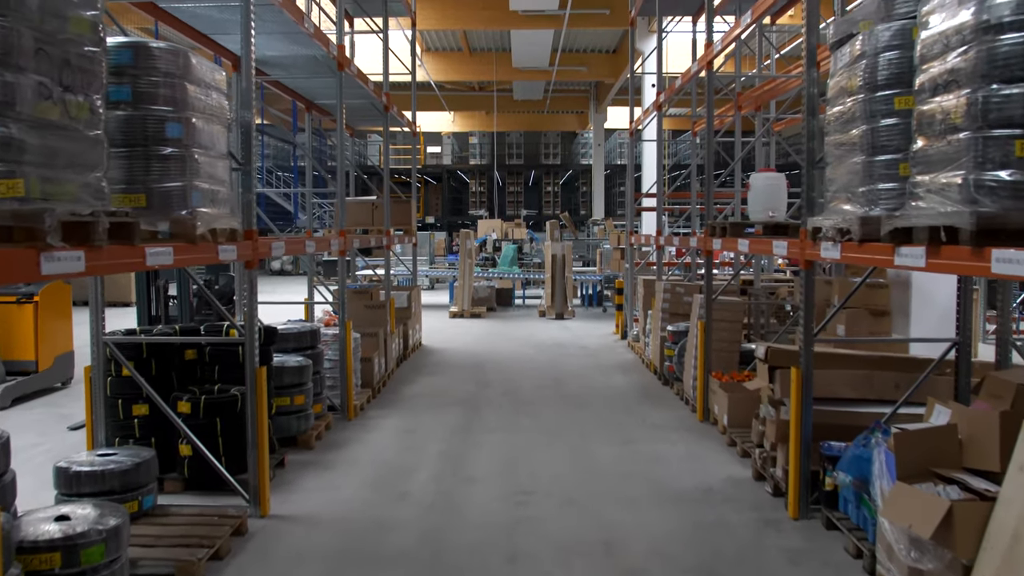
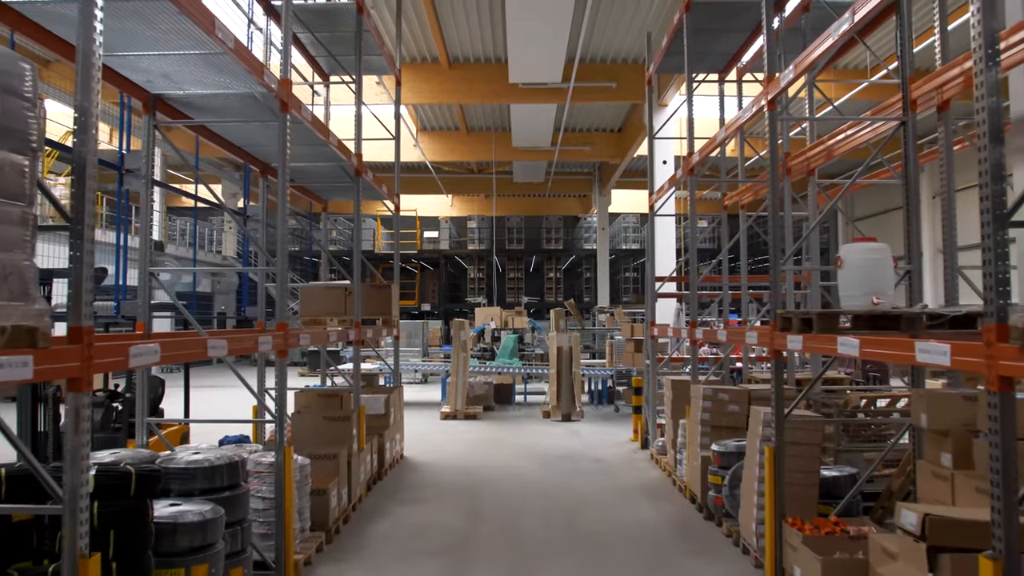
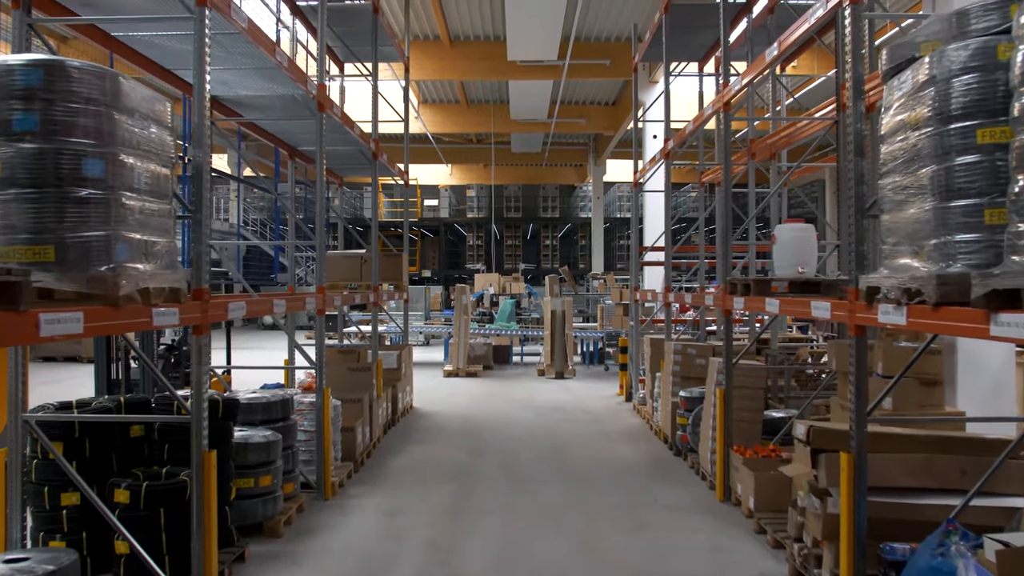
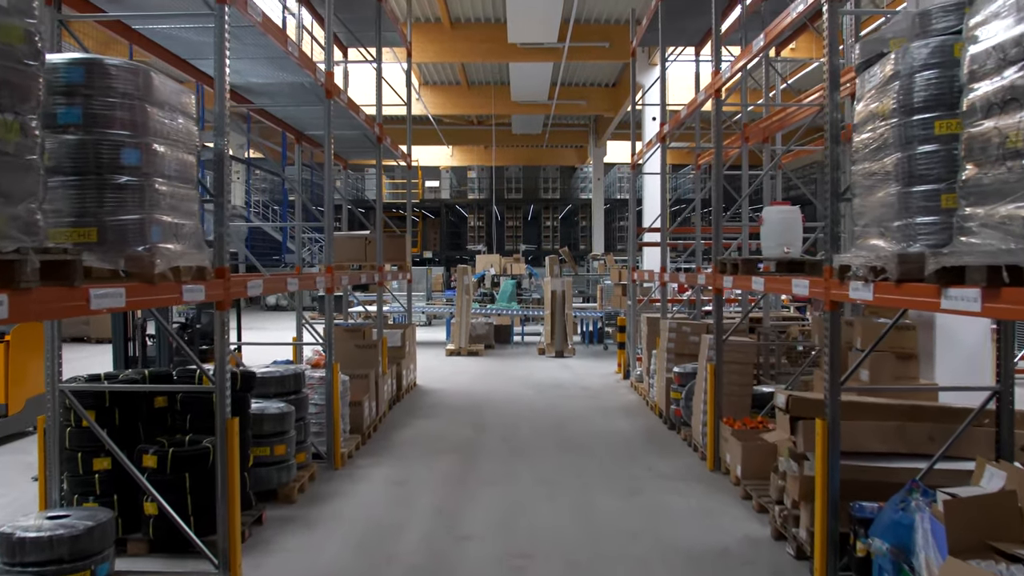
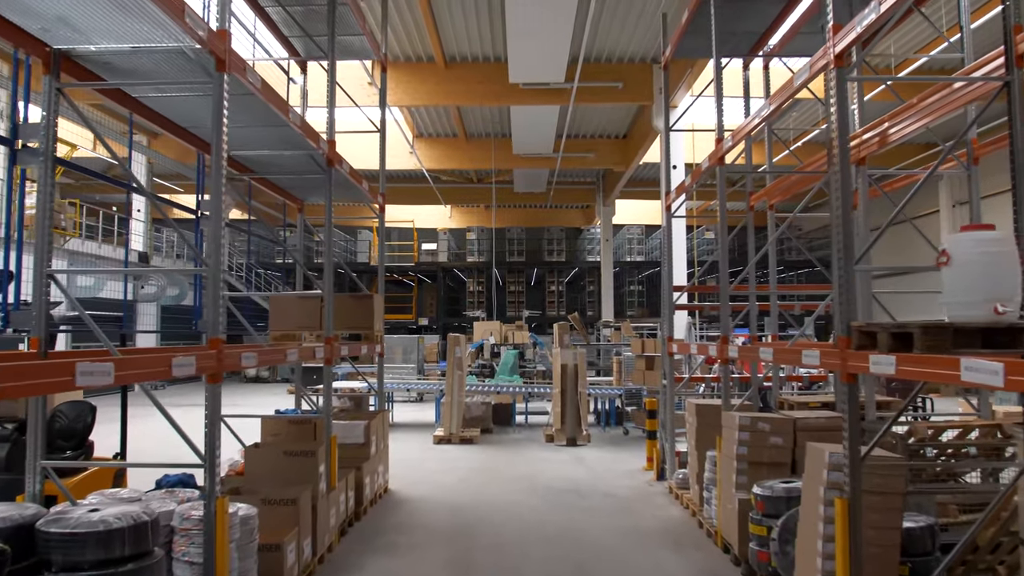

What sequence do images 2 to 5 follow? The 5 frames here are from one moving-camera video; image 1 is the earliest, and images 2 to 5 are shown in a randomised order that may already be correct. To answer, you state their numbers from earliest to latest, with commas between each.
4, 3, 2, 5
